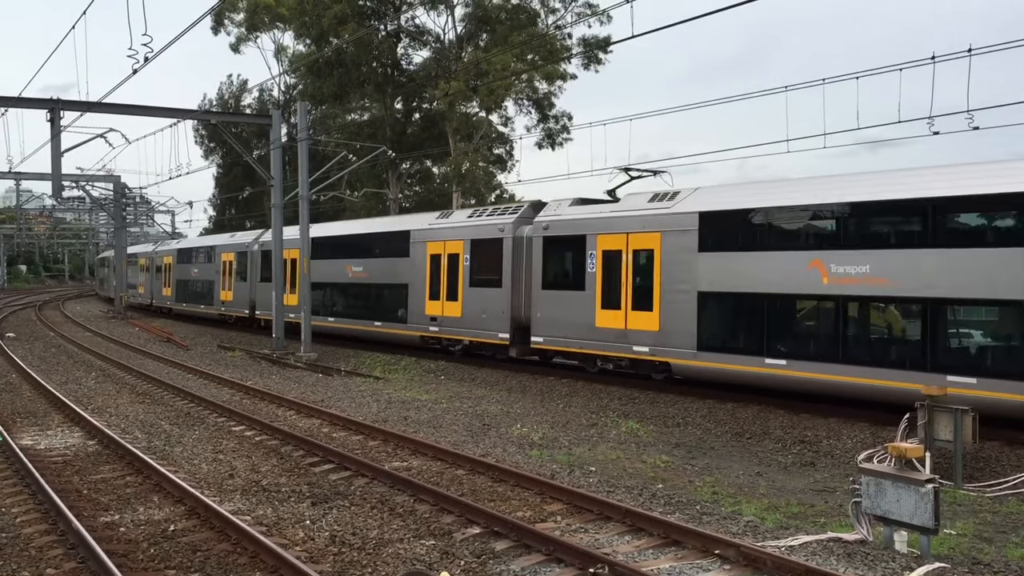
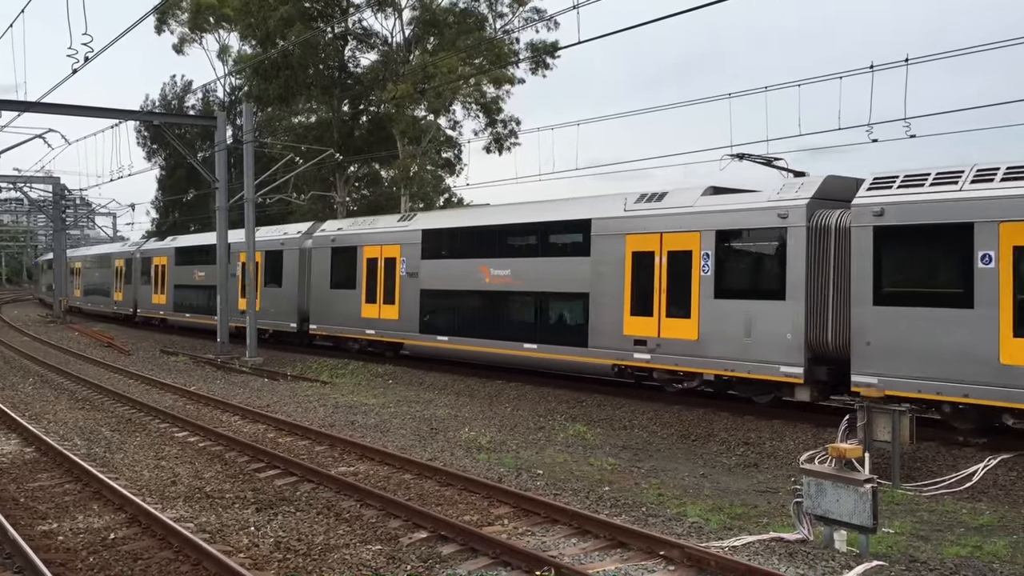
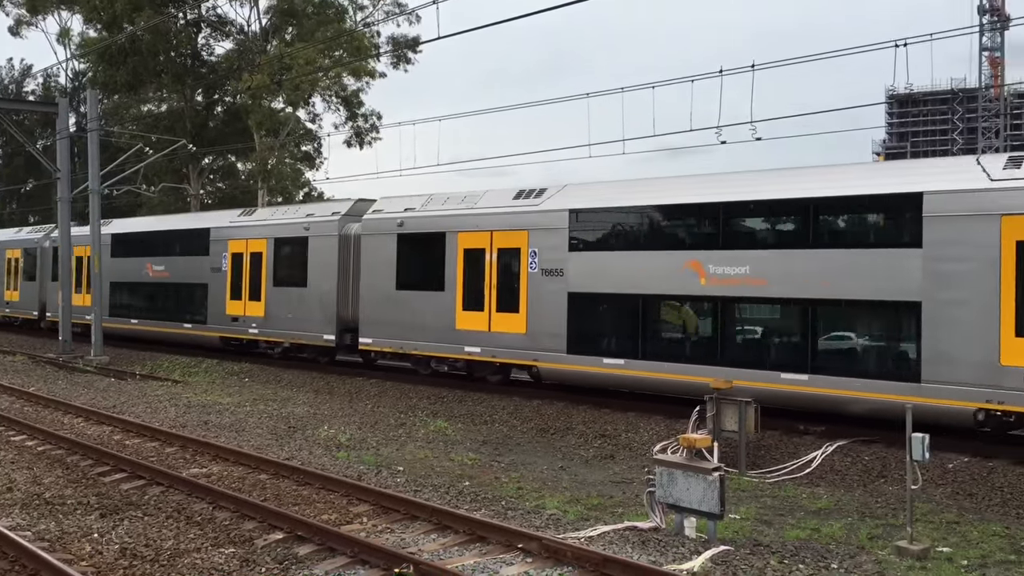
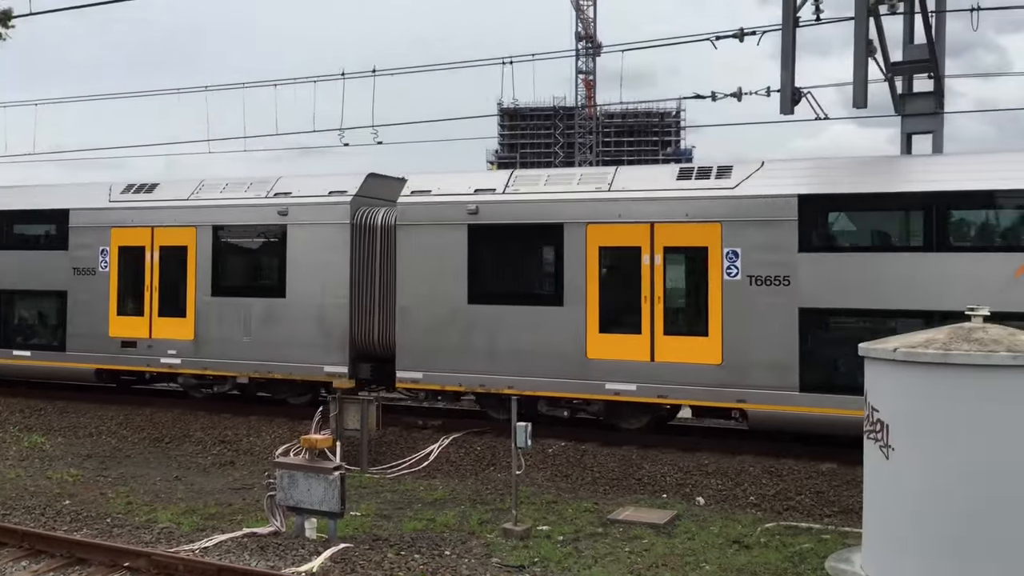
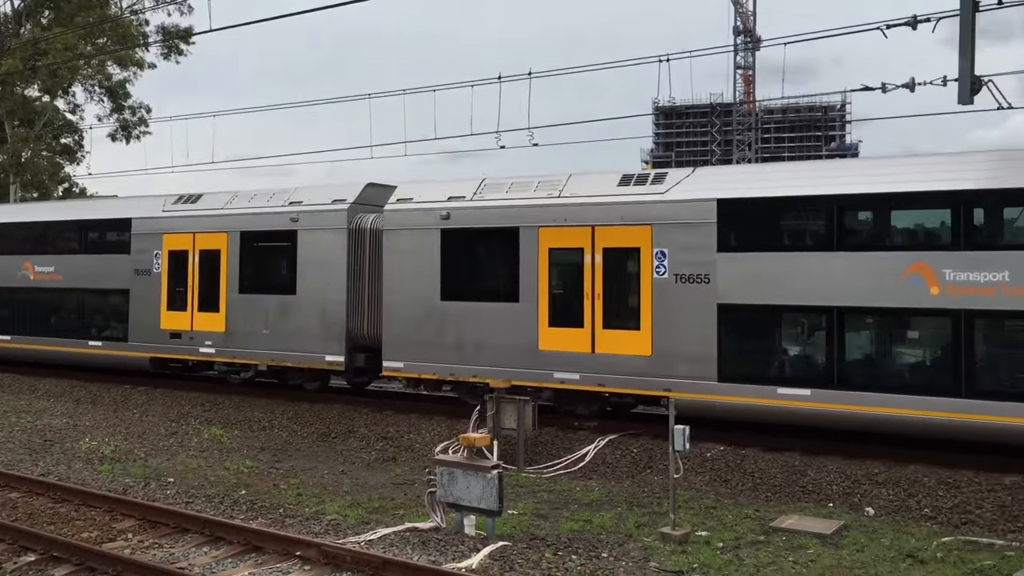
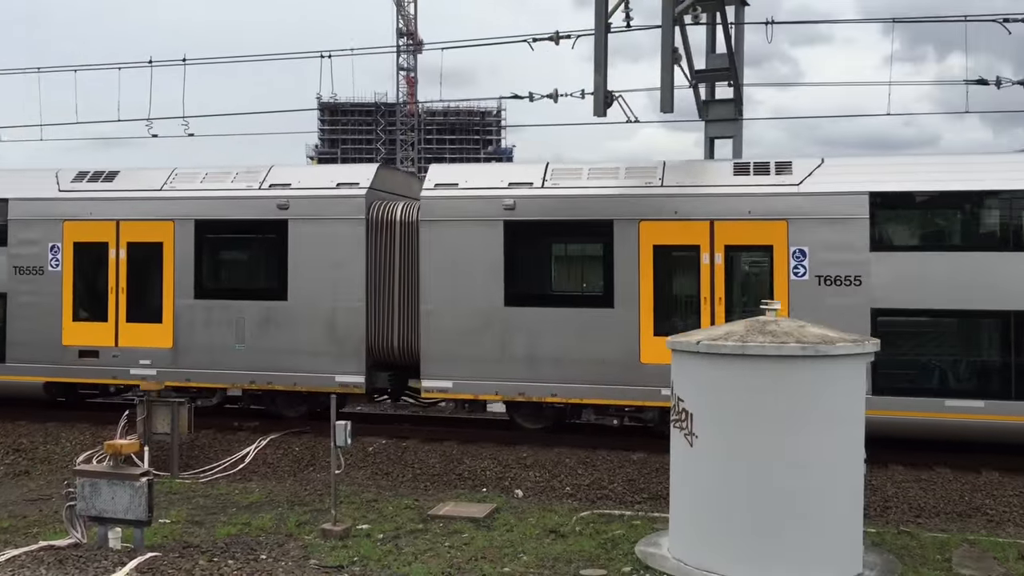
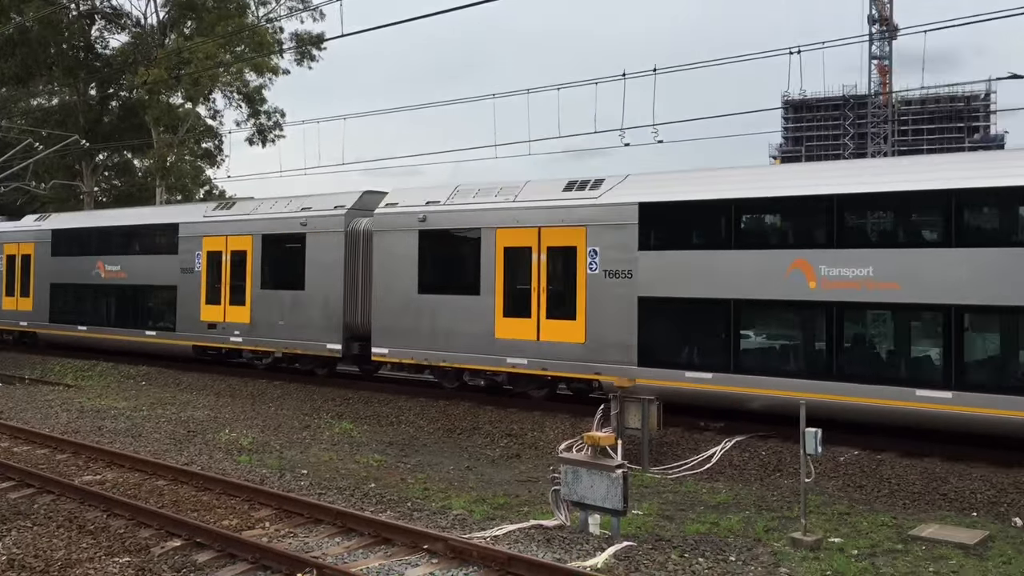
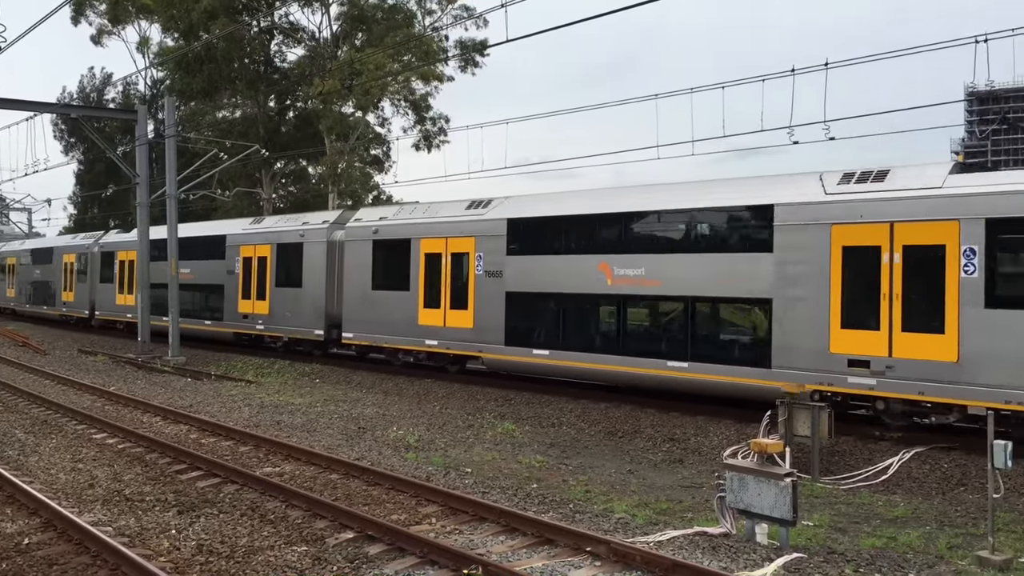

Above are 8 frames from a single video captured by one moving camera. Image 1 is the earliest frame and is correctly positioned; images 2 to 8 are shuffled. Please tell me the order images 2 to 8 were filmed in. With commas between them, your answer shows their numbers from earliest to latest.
2, 8, 3, 7, 5, 4, 6
